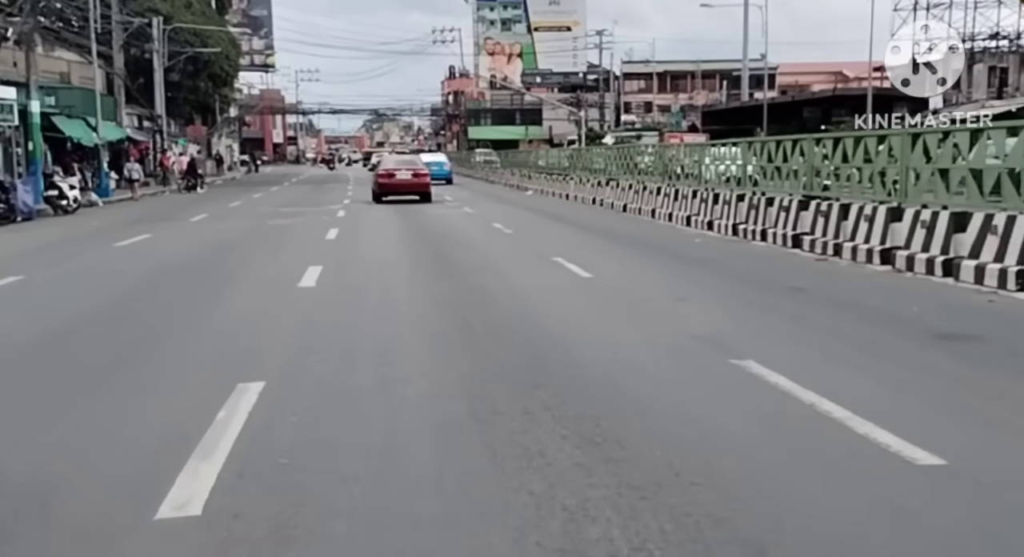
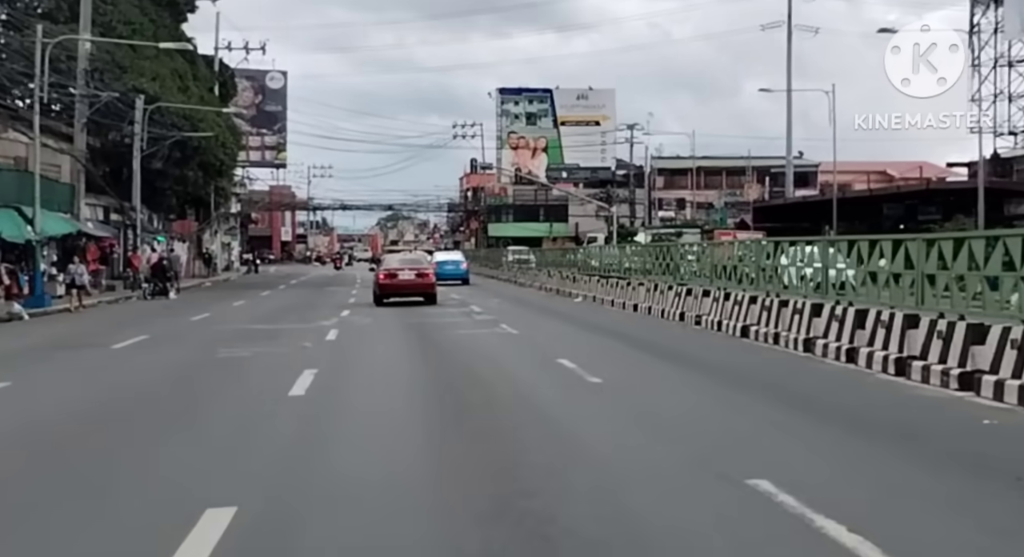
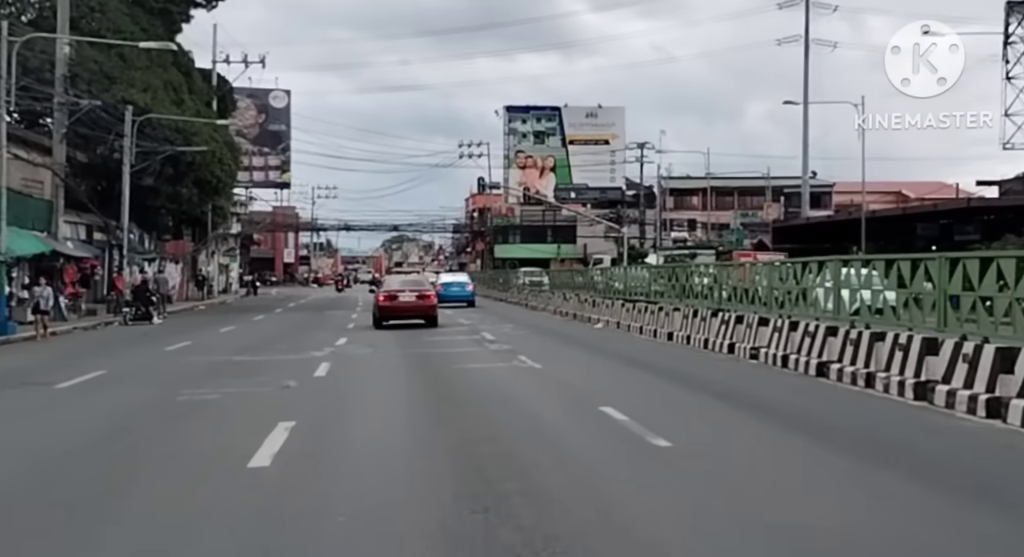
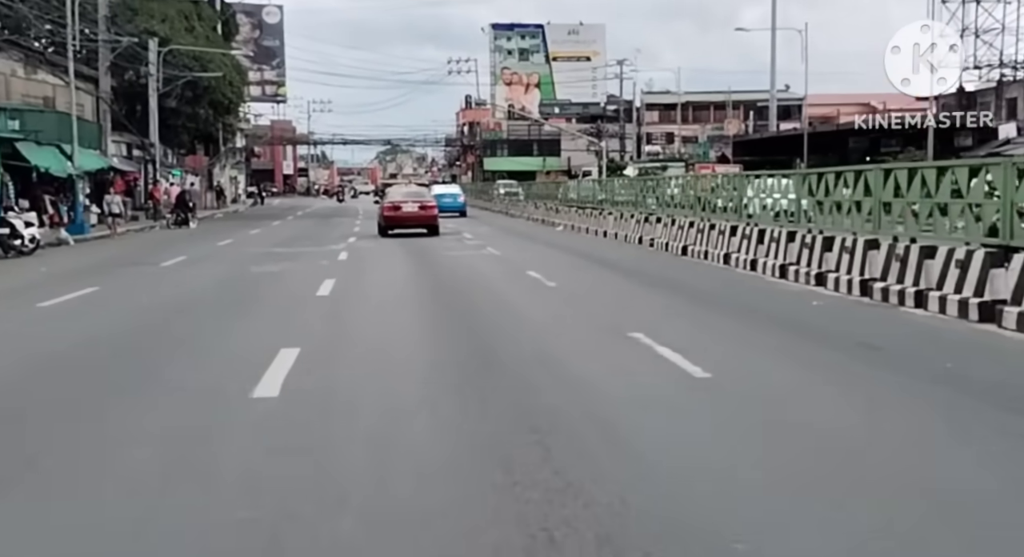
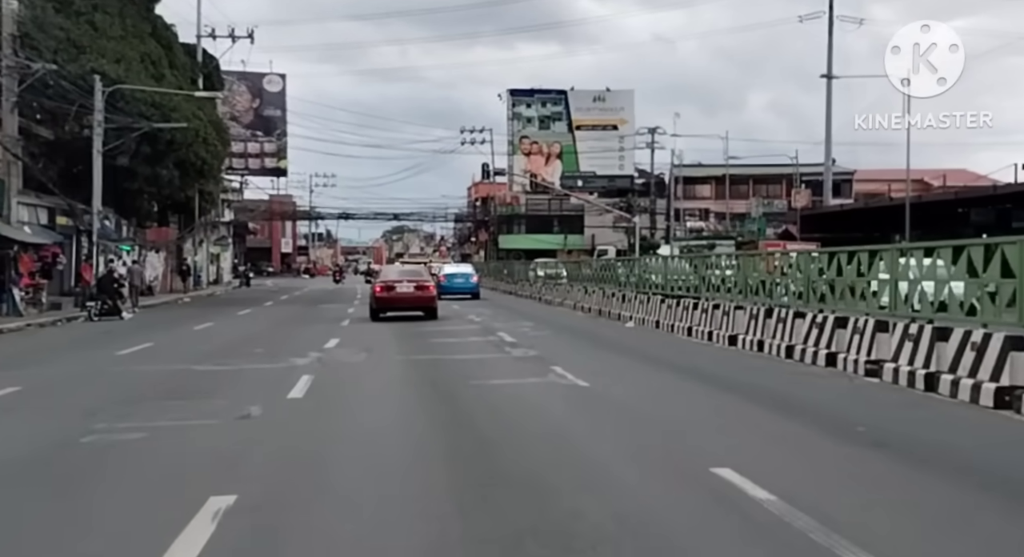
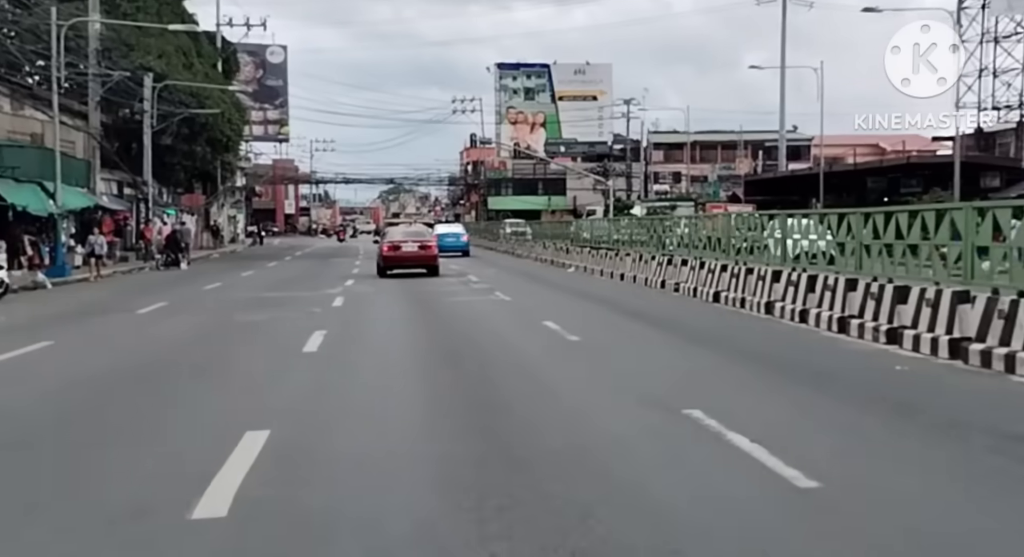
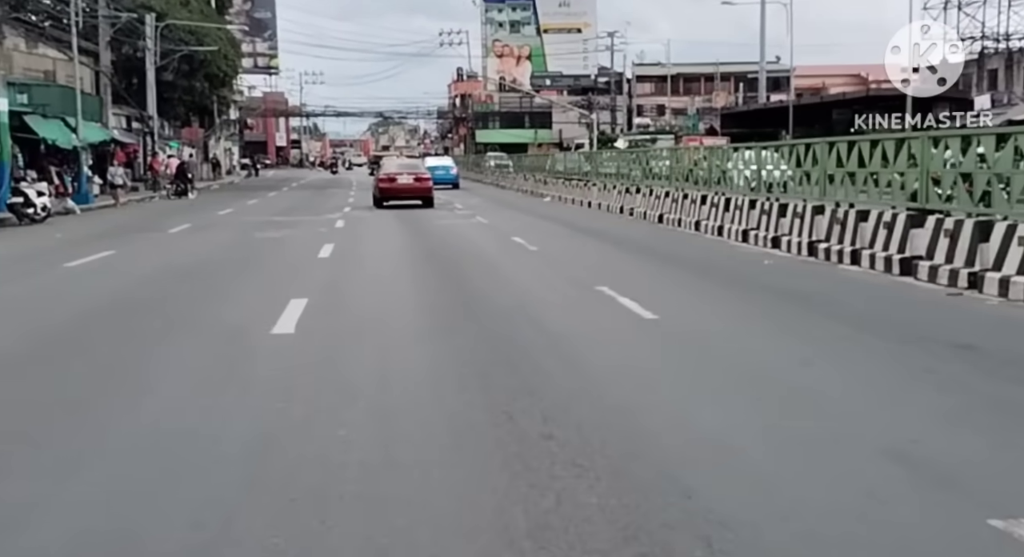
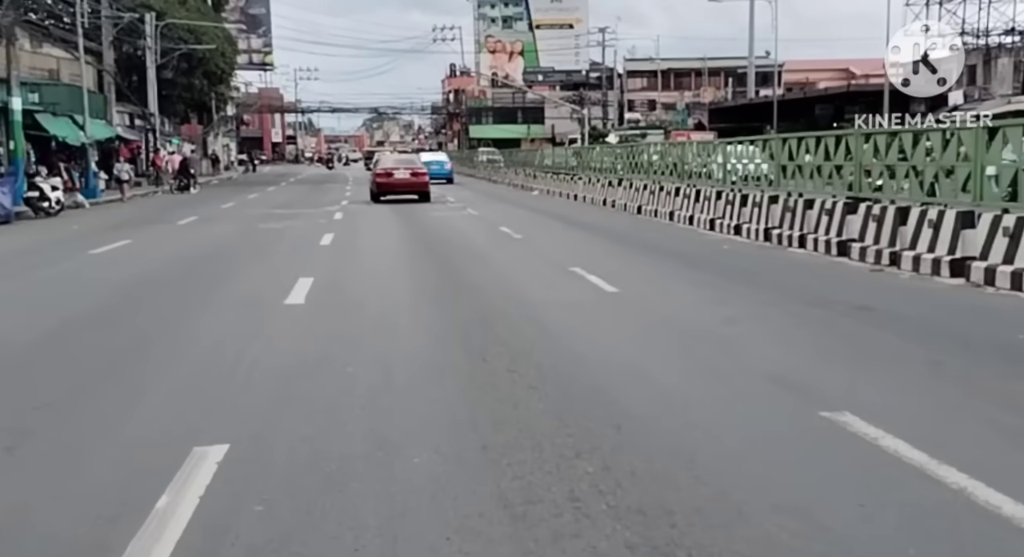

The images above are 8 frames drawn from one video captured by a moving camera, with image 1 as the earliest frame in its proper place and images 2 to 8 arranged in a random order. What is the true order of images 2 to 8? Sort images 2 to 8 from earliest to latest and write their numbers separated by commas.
8, 7, 4, 6, 2, 3, 5
